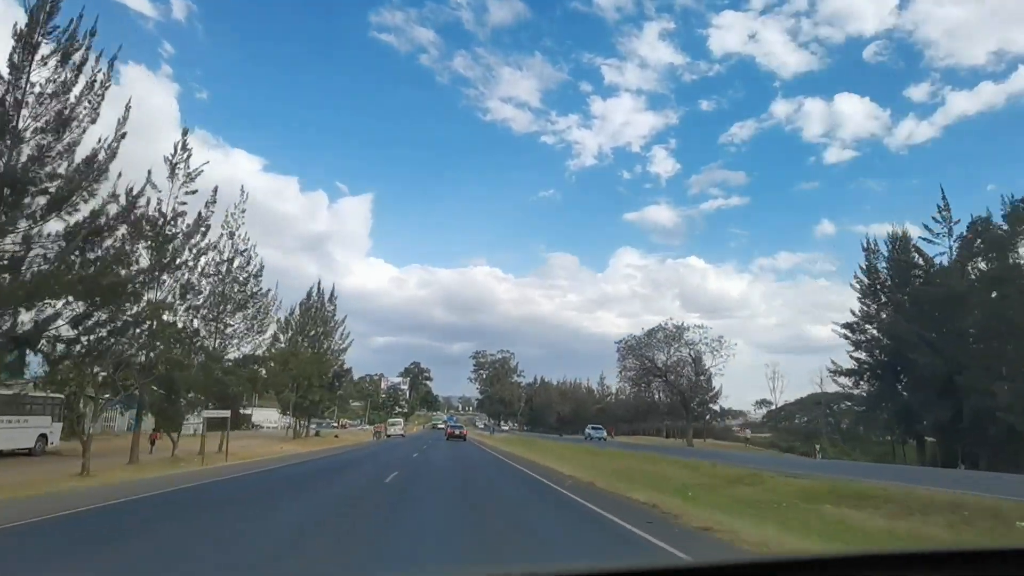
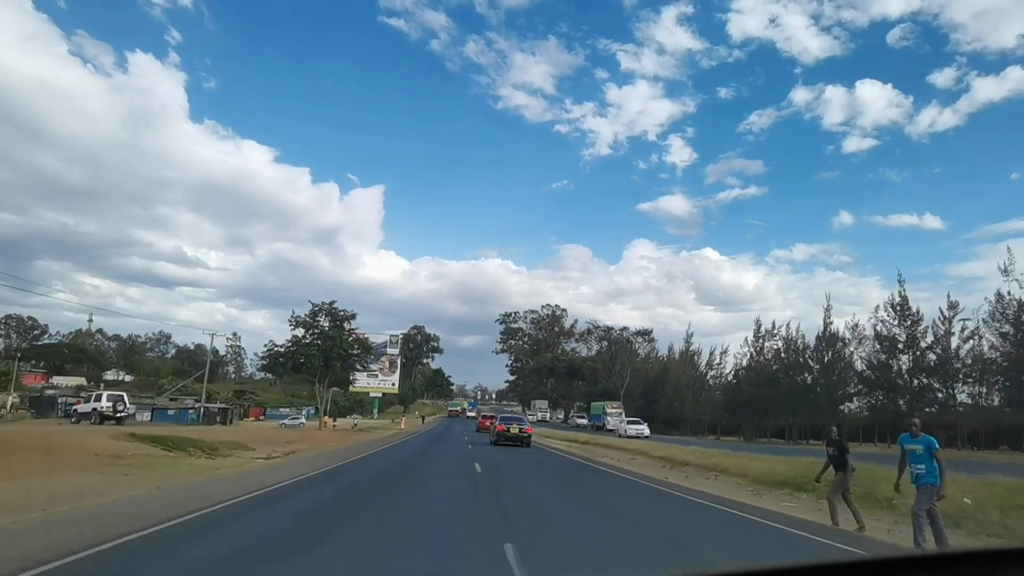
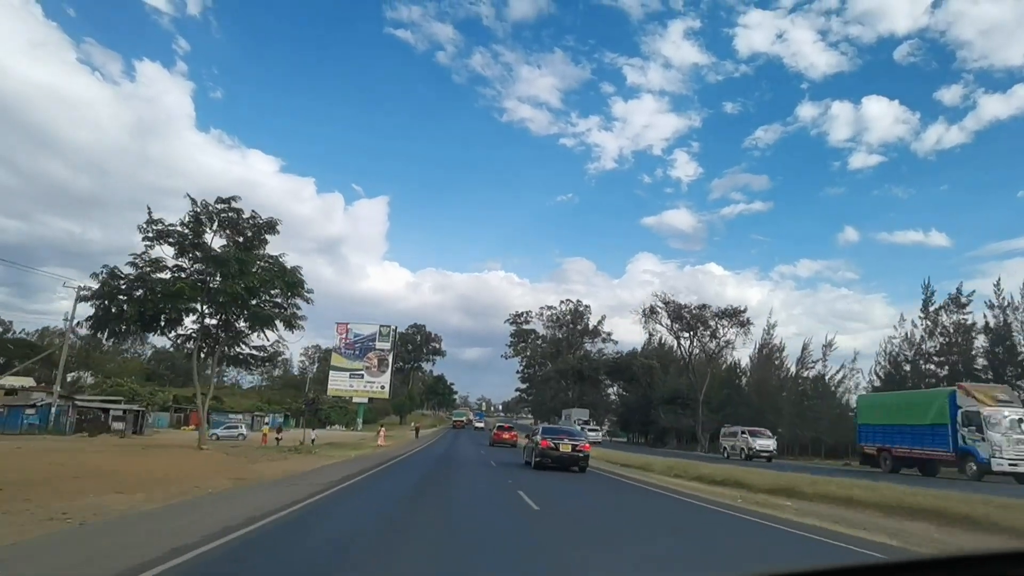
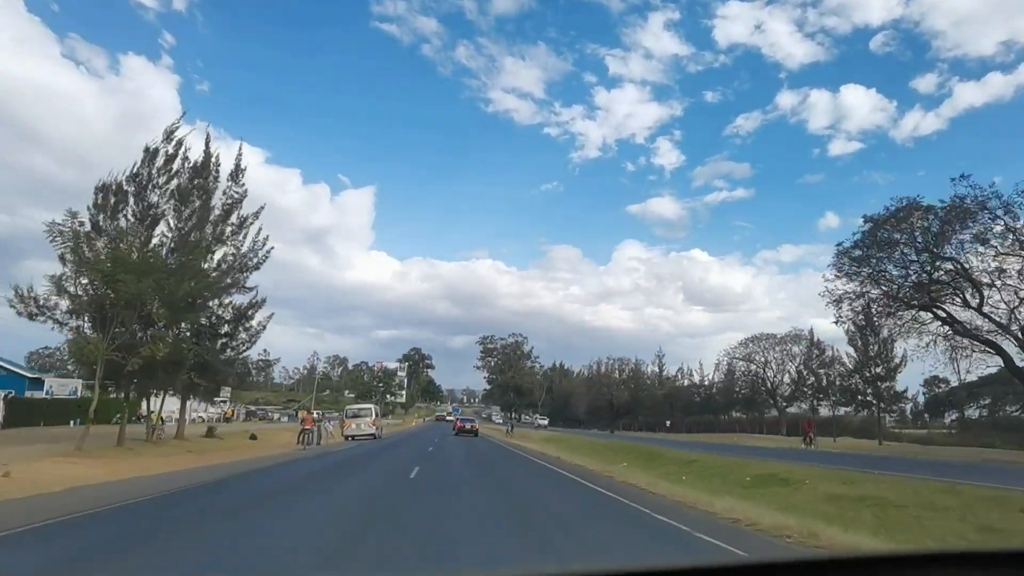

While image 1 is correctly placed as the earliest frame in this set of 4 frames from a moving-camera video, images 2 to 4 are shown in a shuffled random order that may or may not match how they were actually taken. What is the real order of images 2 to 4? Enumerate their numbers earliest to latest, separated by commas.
4, 2, 3
